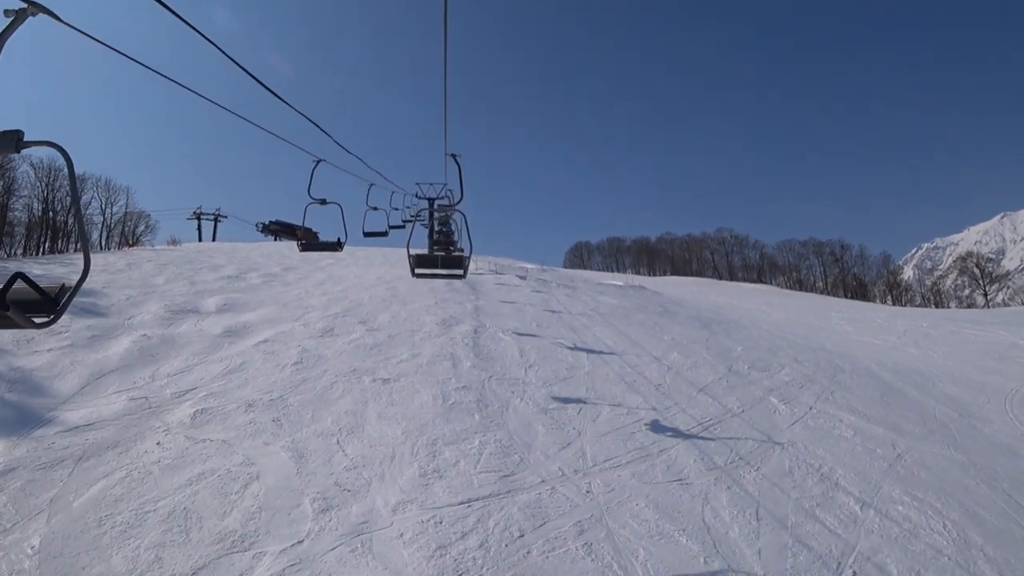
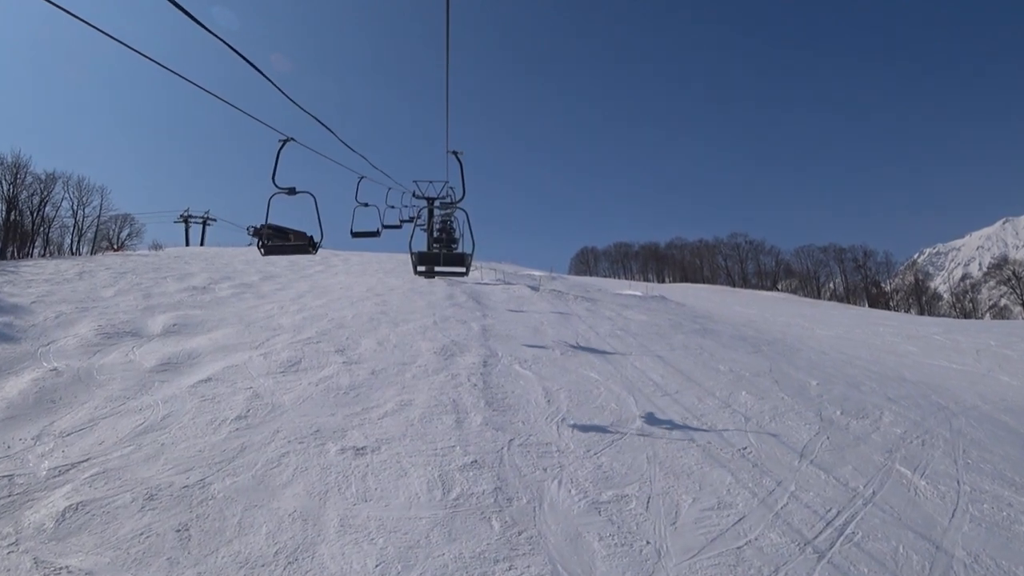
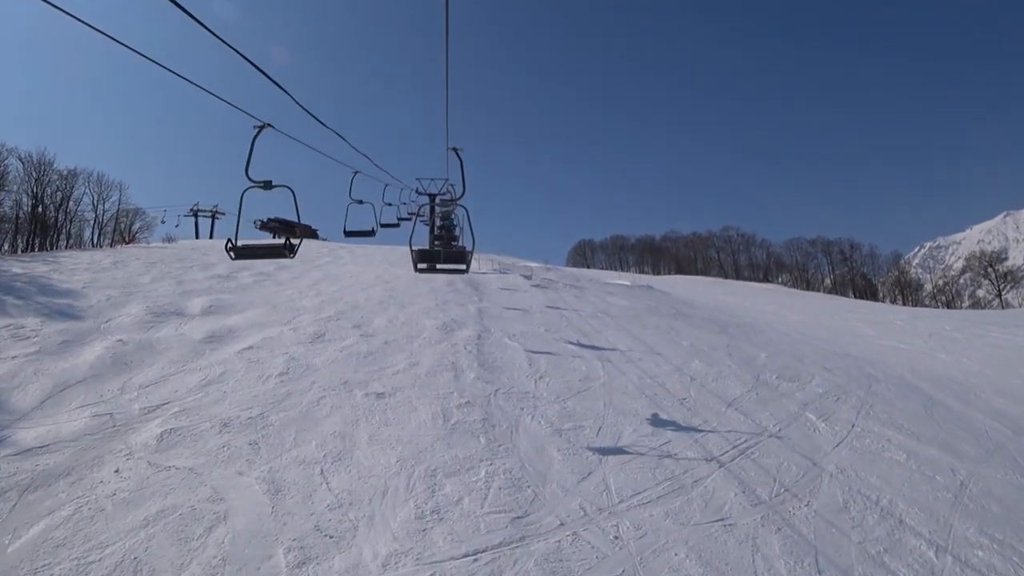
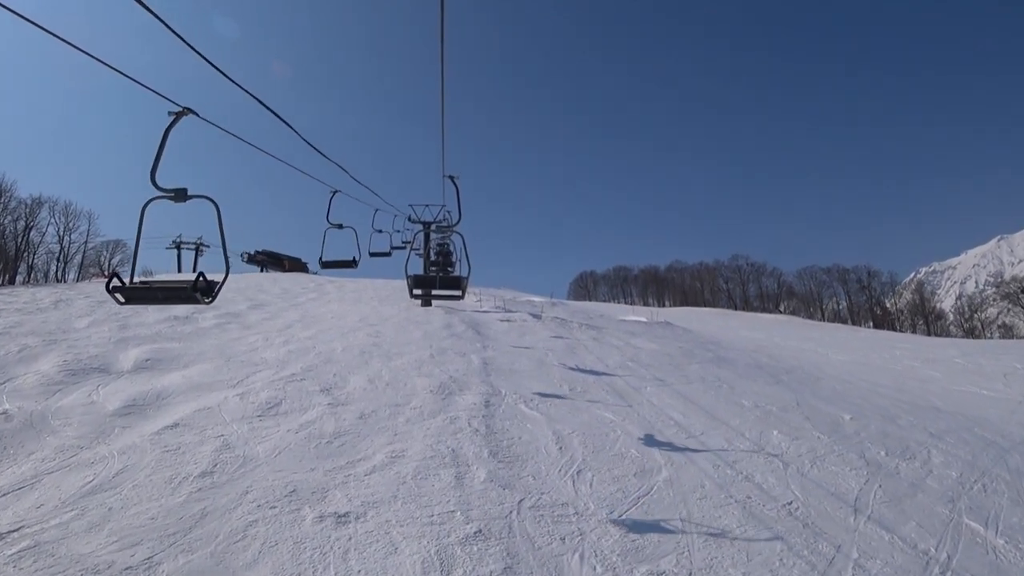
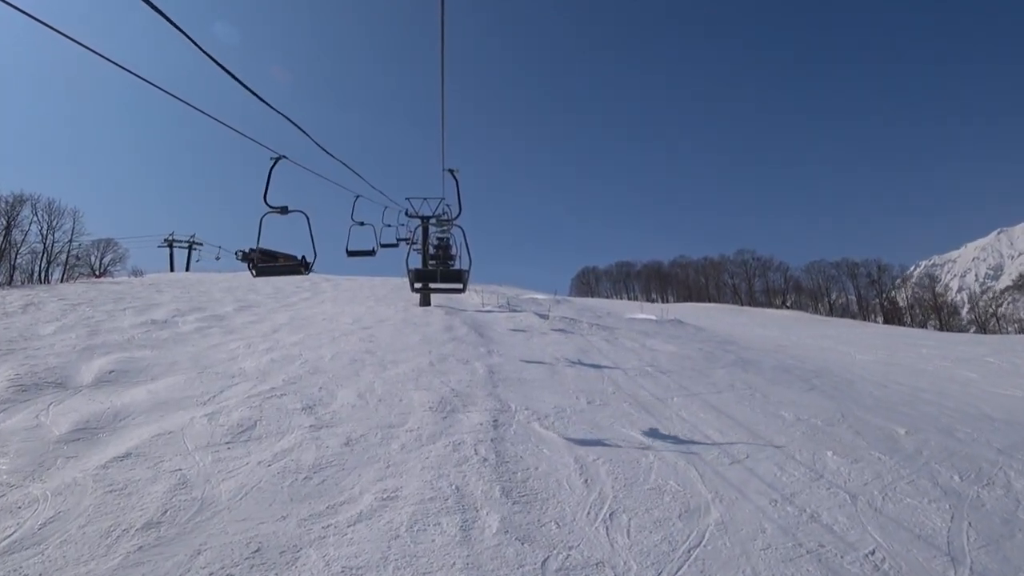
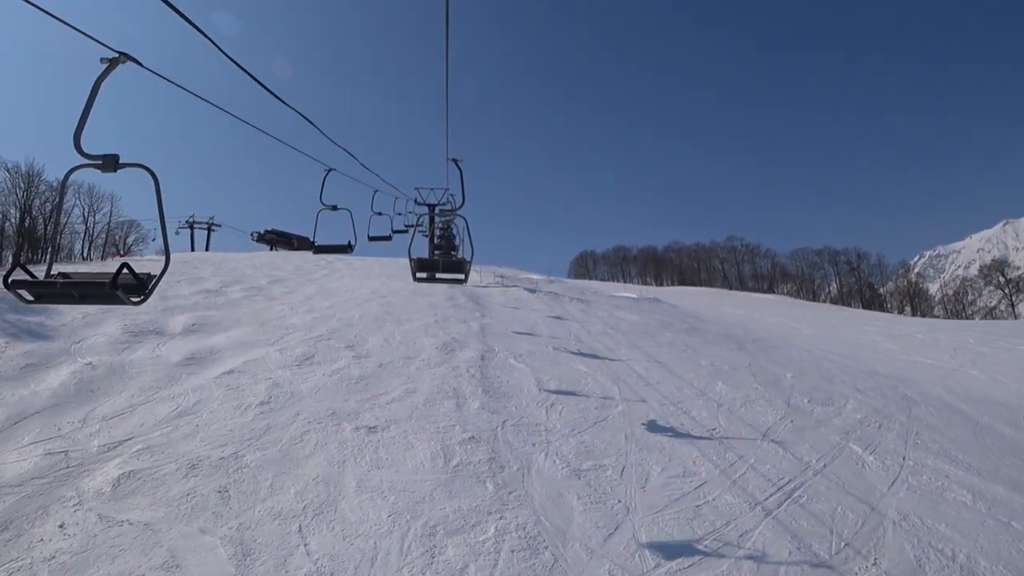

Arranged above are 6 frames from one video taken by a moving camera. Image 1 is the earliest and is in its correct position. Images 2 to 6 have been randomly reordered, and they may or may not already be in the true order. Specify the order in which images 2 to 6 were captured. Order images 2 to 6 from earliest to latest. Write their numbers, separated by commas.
3, 6, 2, 4, 5
